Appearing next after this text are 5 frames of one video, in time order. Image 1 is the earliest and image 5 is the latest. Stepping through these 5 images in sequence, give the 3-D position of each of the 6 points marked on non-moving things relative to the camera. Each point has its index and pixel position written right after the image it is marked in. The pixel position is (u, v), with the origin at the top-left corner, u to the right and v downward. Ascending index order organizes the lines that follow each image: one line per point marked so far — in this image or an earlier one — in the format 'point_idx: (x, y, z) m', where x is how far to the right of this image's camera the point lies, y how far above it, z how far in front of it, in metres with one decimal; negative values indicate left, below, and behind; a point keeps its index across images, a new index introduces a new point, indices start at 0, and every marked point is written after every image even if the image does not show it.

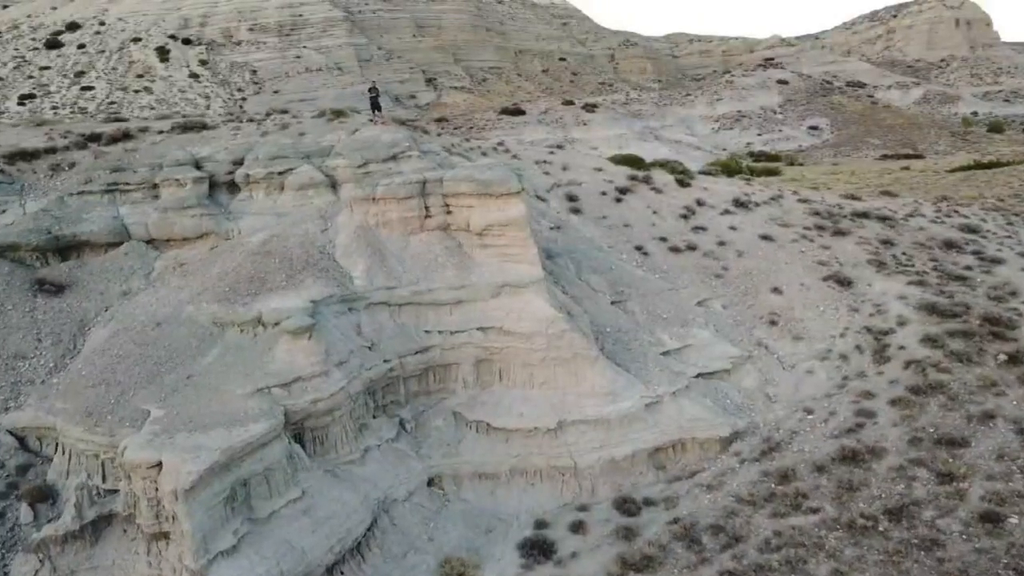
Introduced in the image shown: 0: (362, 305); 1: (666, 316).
0: (-2.9, -0.3, +15.9) m
1: (+3.5, -0.6, +18.7) m
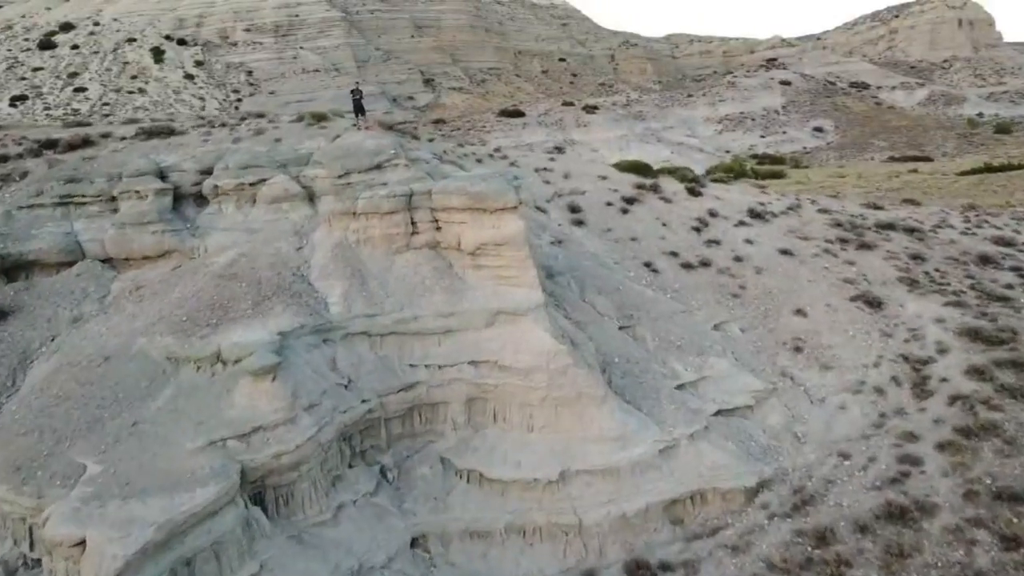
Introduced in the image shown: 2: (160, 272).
0: (-3.0, -0.8, +14.1) m
1: (+3.5, -1.1, +16.9) m
2: (-7.0, +0.3, +16.2) m
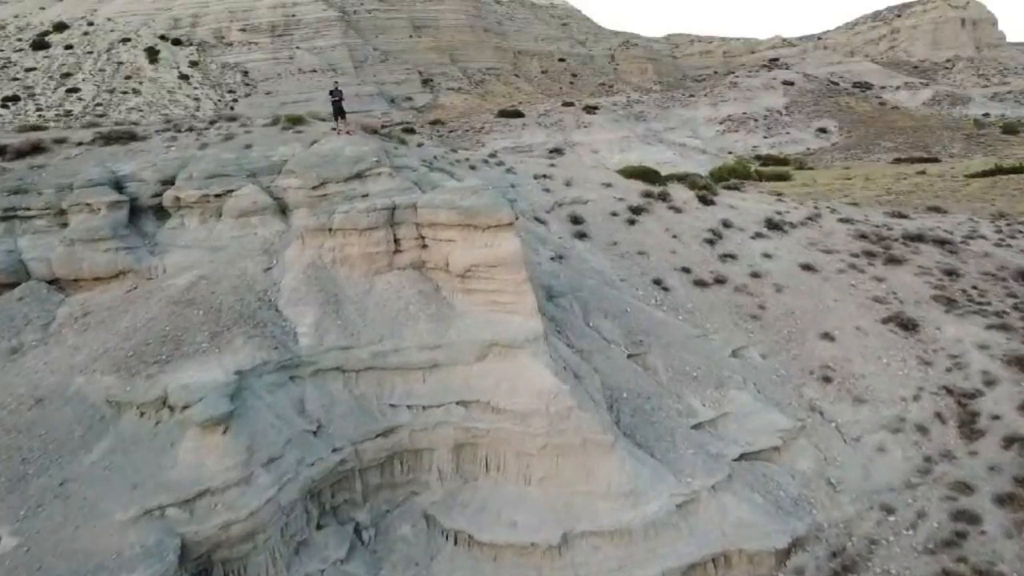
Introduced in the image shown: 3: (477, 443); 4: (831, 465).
0: (-3.1, -1.3, +12.3) m
1: (+3.4, -1.6, +15.1) m
2: (-7.0, -0.1, +14.4) m
3: (-0.5, -2.3, +12.2) m
4: (+5.3, -2.9, +13.6) m
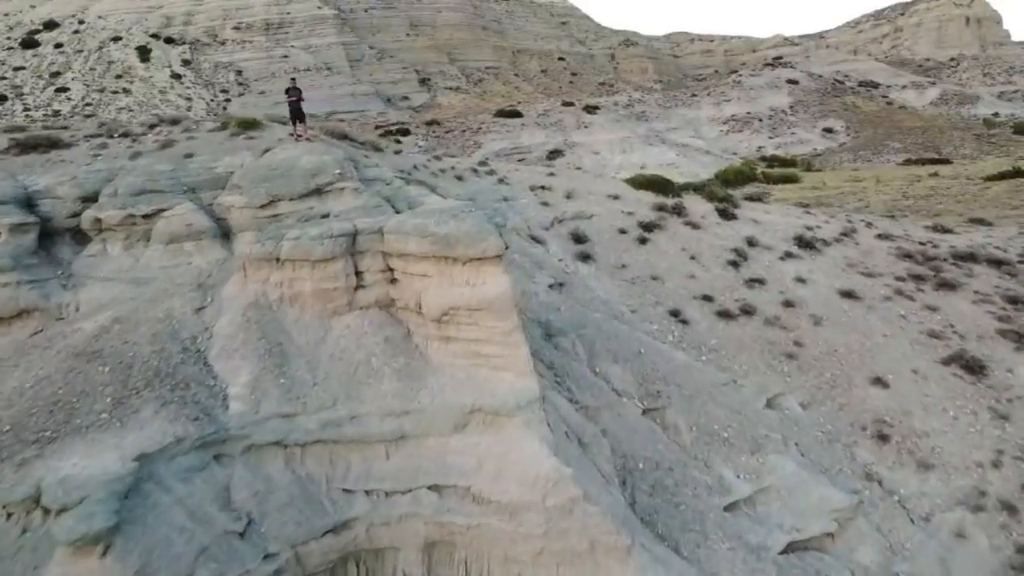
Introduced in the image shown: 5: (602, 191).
0: (-3.2, -1.9, +9.6) m
1: (+3.2, -2.2, +12.4) m
2: (-7.2, -0.8, +11.7) m
3: (-0.7, -2.9, +9.5) m
4: (+5.1, -3.5, +10.9) m
5: (+2.1, +2.3, +19.3) m
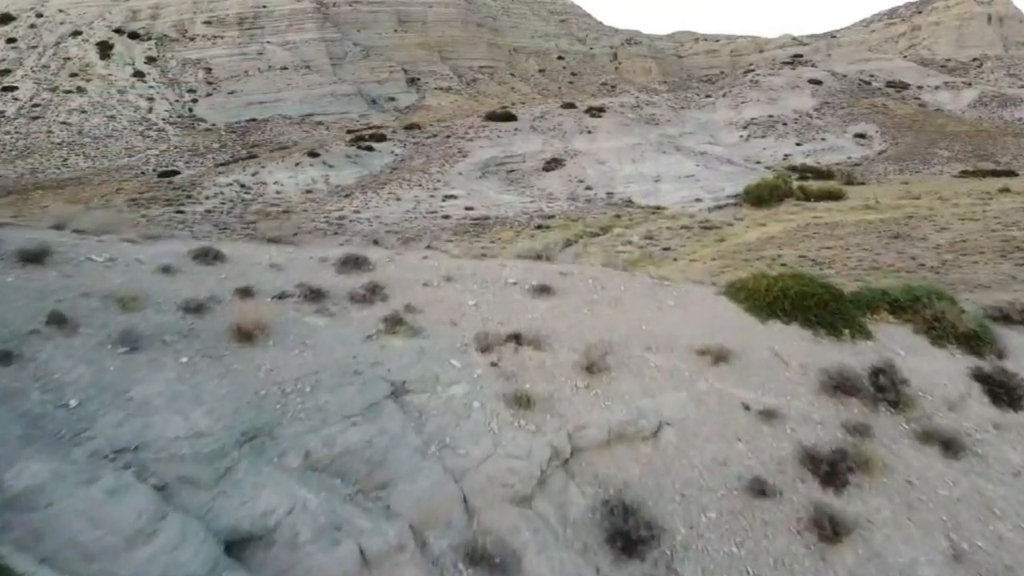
0: (-3.9, -4.5, -2.4) m
1: (+2.6, -4.8, +0.4) m
2: (-7.8, -3.4, -0.3) m
3: (-1.3, -5.6, -2.5) m
4: (+4.5, -6.2, -1.1) m
5: (+1.5, -0.4, +7.3) m
